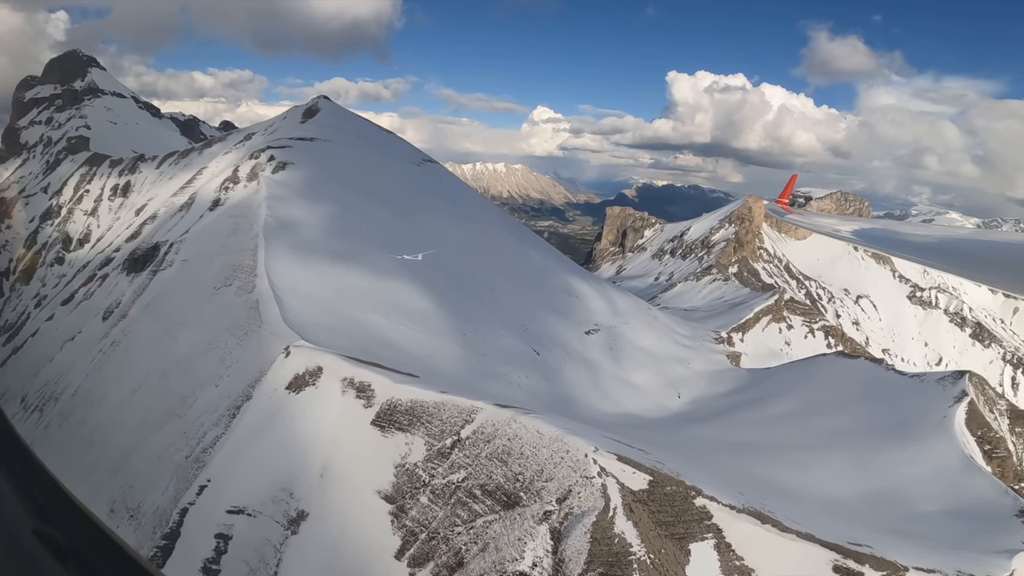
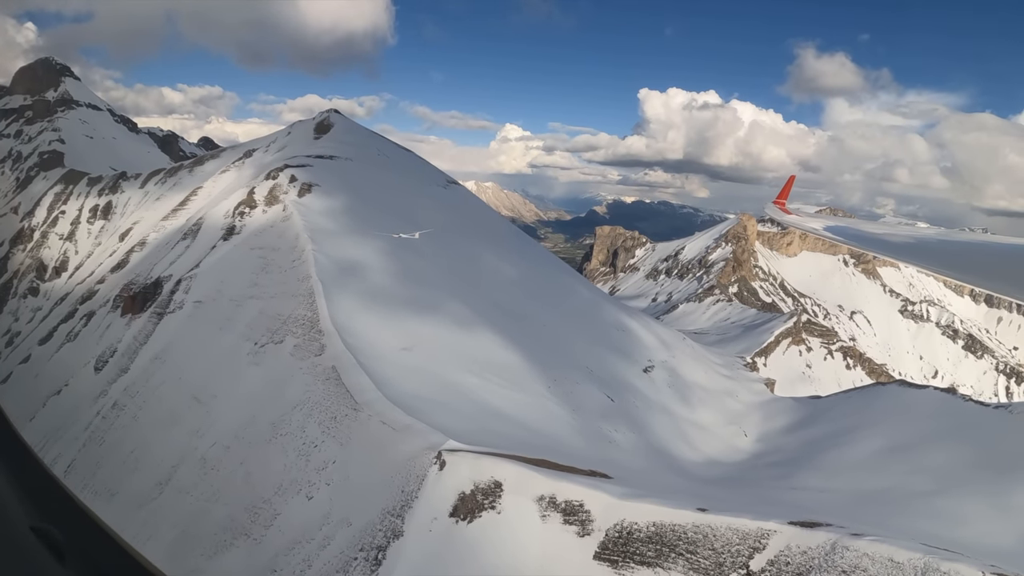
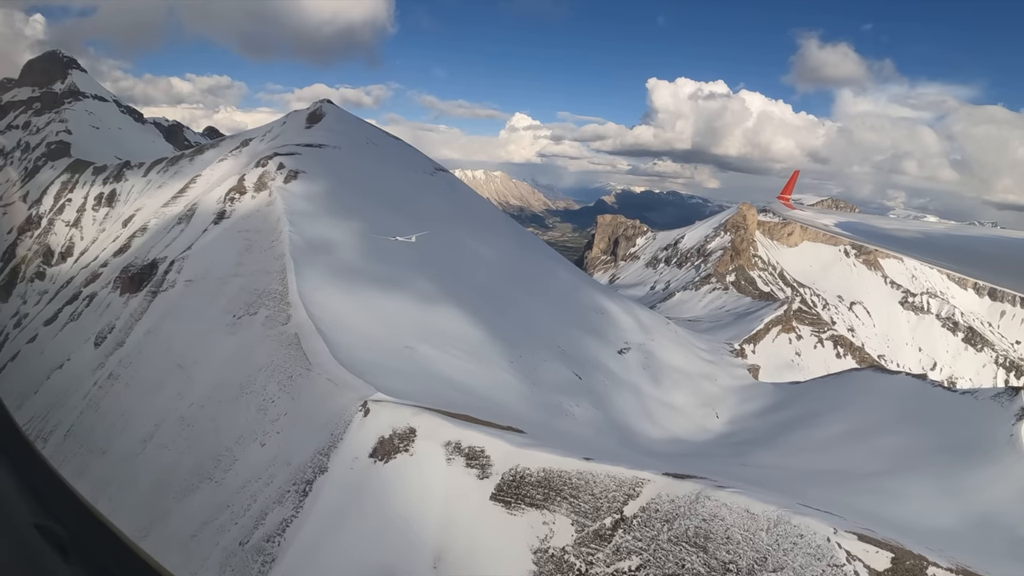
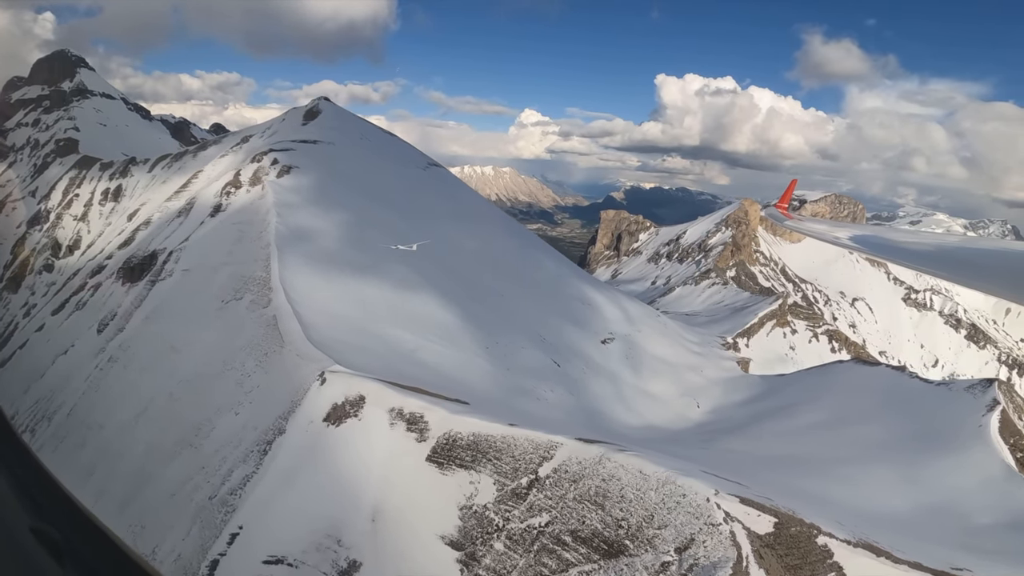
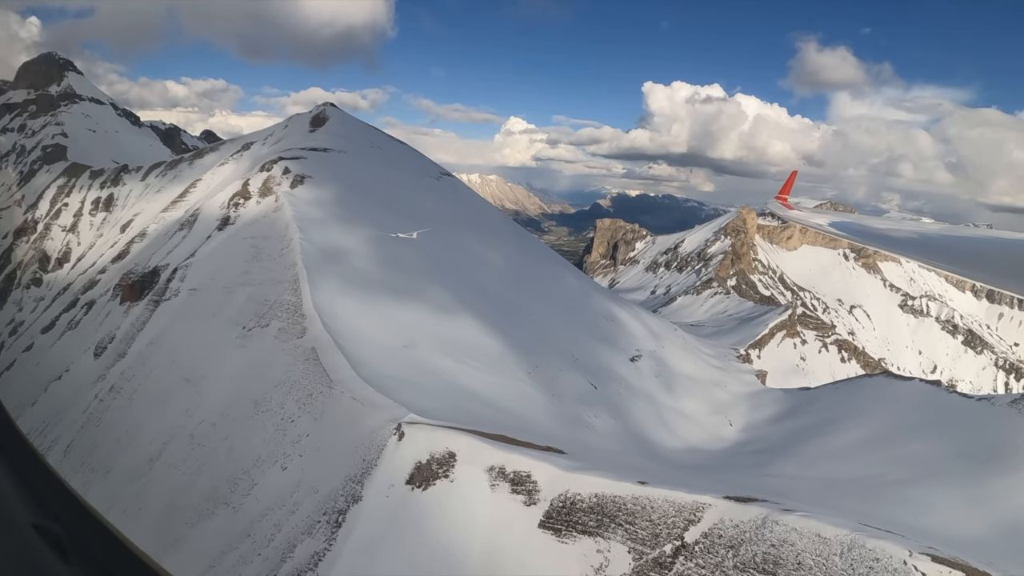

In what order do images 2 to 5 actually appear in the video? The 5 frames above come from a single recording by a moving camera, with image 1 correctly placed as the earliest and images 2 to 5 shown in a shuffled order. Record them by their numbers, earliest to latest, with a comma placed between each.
4, 3, 5, 2
